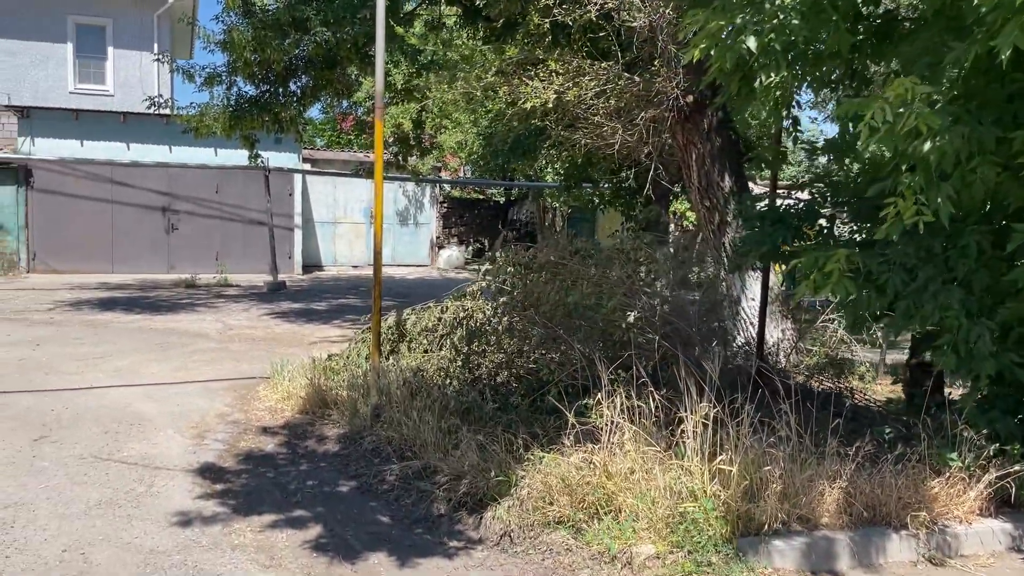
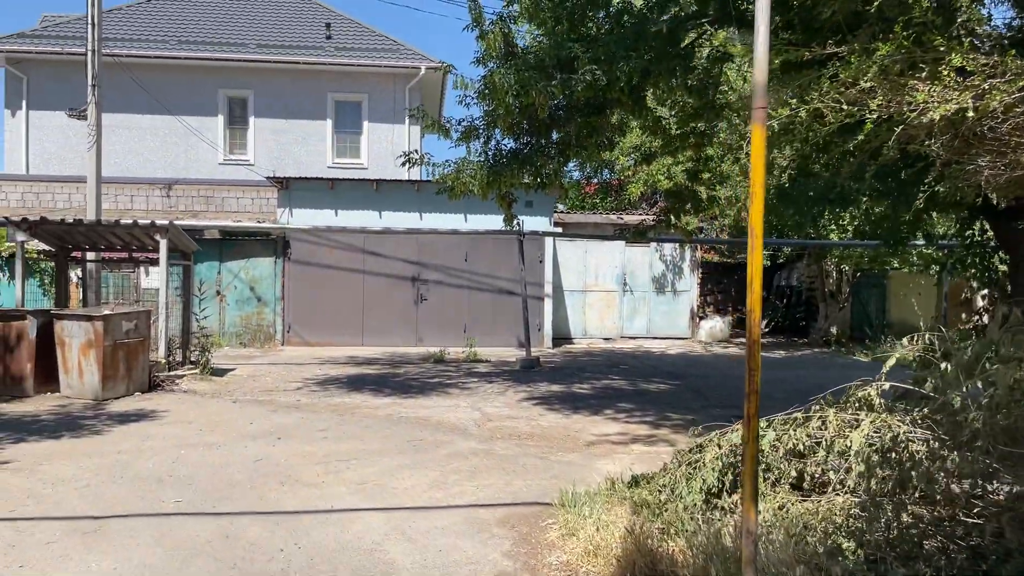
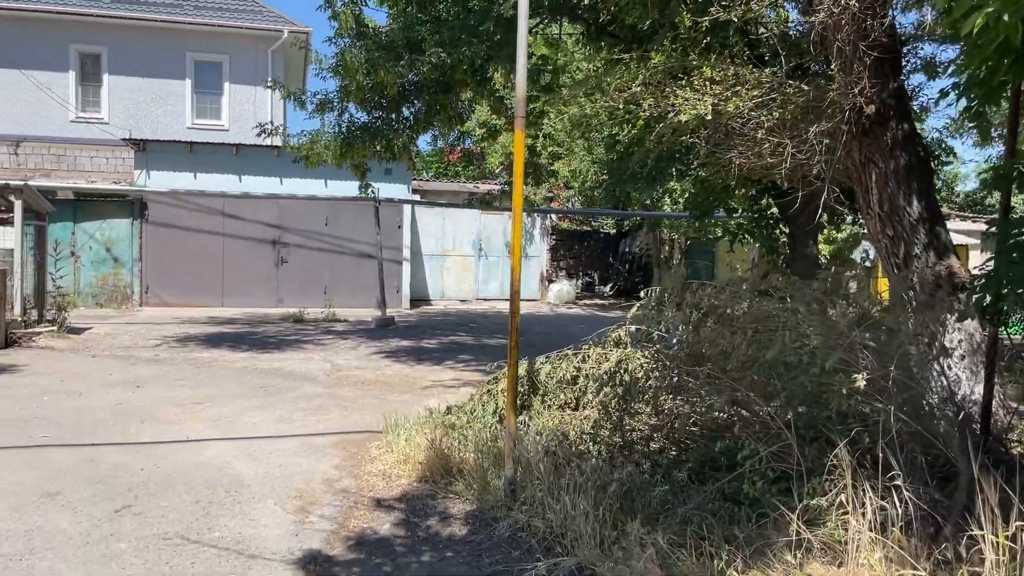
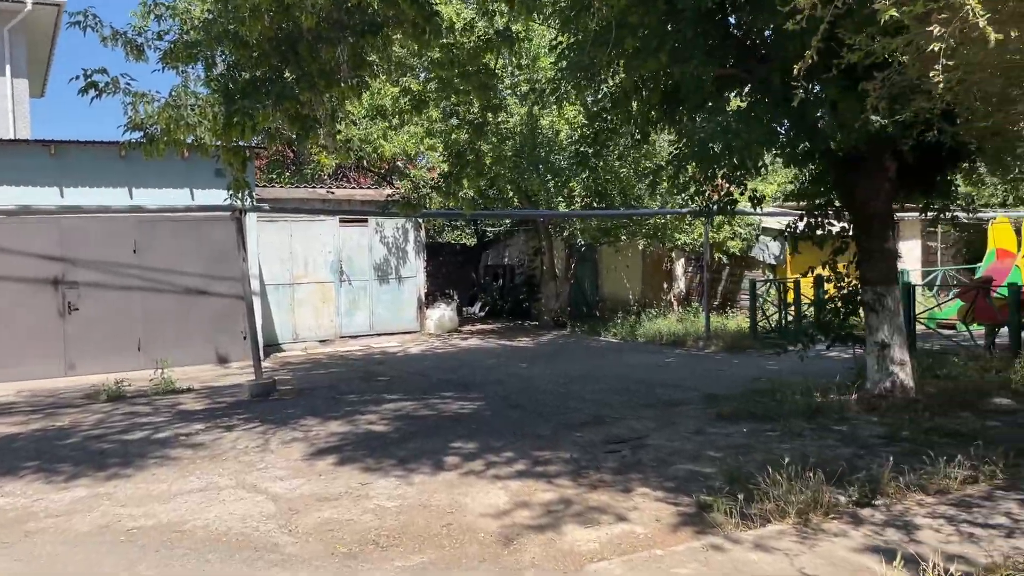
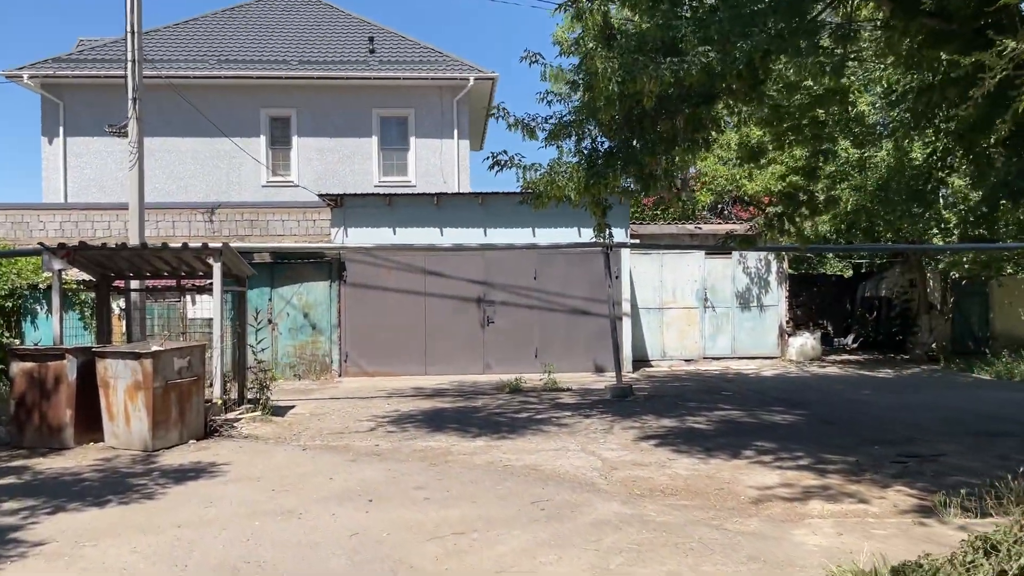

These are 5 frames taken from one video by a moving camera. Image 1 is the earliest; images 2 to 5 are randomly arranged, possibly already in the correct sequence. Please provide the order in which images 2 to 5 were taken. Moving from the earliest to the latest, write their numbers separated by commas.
3, 2, 5, 4
